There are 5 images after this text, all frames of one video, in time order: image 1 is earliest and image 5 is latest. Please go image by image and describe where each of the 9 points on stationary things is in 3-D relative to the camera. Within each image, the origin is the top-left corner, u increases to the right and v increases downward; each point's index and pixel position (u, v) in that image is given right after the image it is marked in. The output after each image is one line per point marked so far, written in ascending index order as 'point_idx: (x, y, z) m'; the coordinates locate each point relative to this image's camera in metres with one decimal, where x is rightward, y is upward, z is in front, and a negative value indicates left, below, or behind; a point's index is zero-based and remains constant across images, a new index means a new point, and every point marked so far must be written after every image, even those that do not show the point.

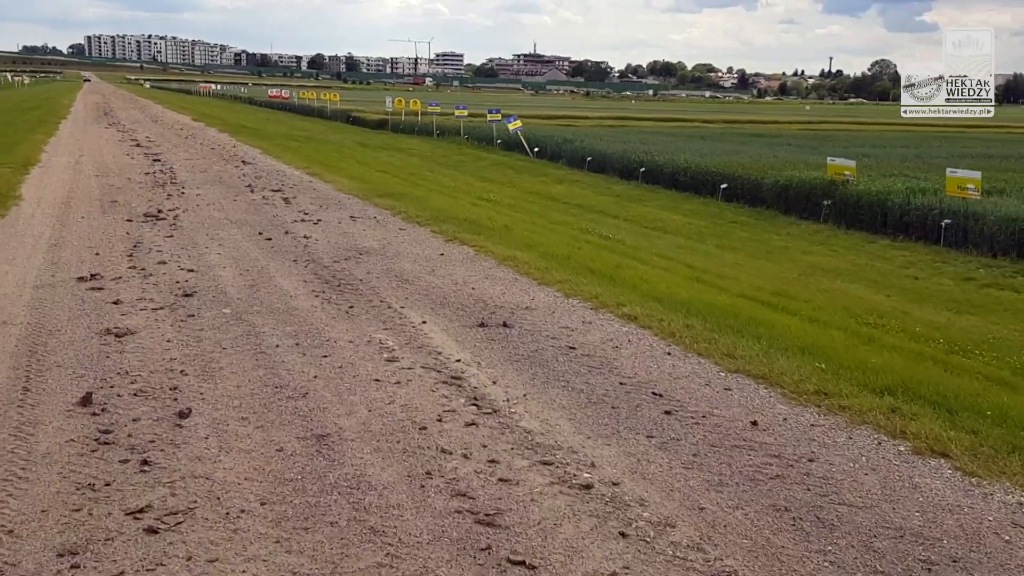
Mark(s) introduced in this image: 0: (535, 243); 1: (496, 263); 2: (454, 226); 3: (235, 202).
0: (+0.3, +0.7, +14.6) m
1: (-0.2, +0.3, +12.3) m
2: (-0.9, +1.0, +15.5) m
3: (-5.1, +1.6, +17.9) m
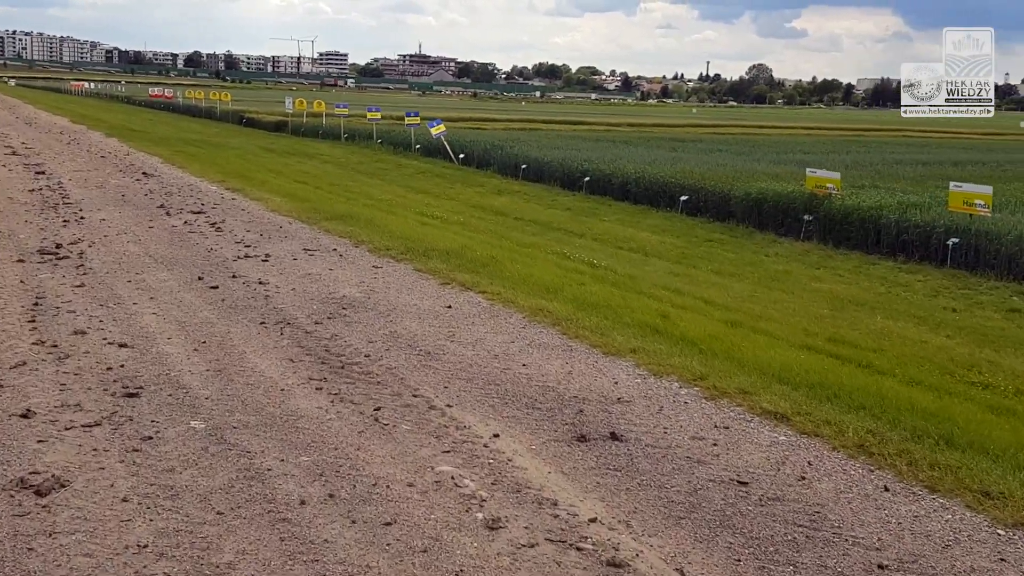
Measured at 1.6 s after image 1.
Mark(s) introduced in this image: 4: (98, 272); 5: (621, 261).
0: (+0.4, +0.1, +11.9) m
1: (+0.1, -0.3, +9.5) m
2: (-0.9, +0.4, +12.7) m
3: (-5.3, +0.9, +14.6) m
4: (-4.7, +0.2, +11.1) m
5: (+2.0, +0.5, +17.9) m
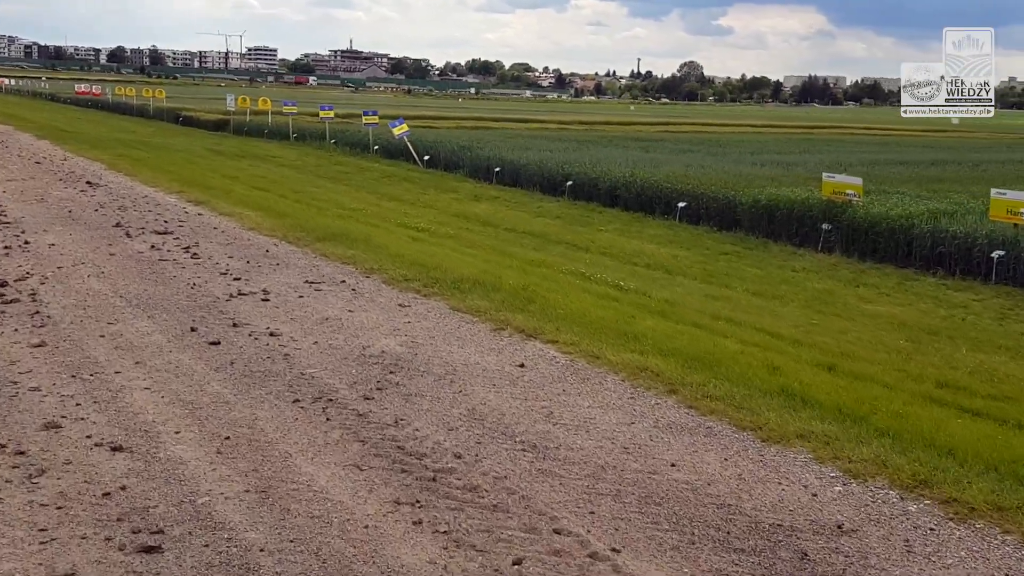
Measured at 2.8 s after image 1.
0: (+1.0, -0.4, +9.9) m
1: (+0.9, -0.7, +7.5) m
2: (-0.4, -0.1, +10.6) m
3: (-4.9, +0.4, +12.2) m
4: (-4.0, -0.3, +8.8) m
5: (+2.2, +0.1, +15.9) m
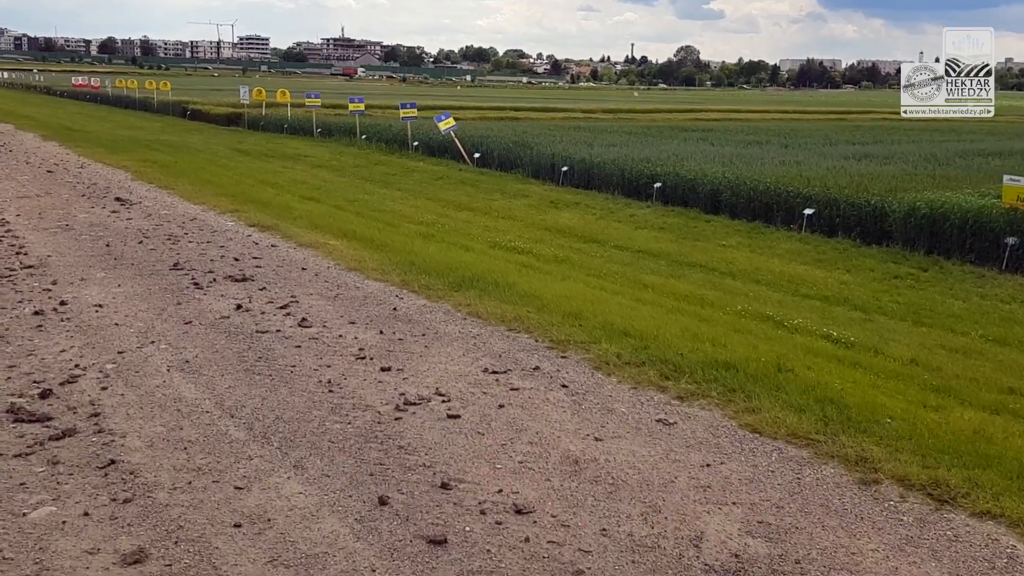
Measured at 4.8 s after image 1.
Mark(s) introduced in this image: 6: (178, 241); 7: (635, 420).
0: (+3.1, -1.1, +6.3) m
1: (+3.1, -1.4, +3.9) m
2: (+1.8, -0.8, +7.0) m
3: (-2.8, -0.4, +8.7) m
4: (-1.9, -1.1, +5.2) m
5: (+4.3, -0.5, +12.4) m
6: (-4.5, +0.6, +13.3) m
7: (+0.8, -0.9, +6.5) m
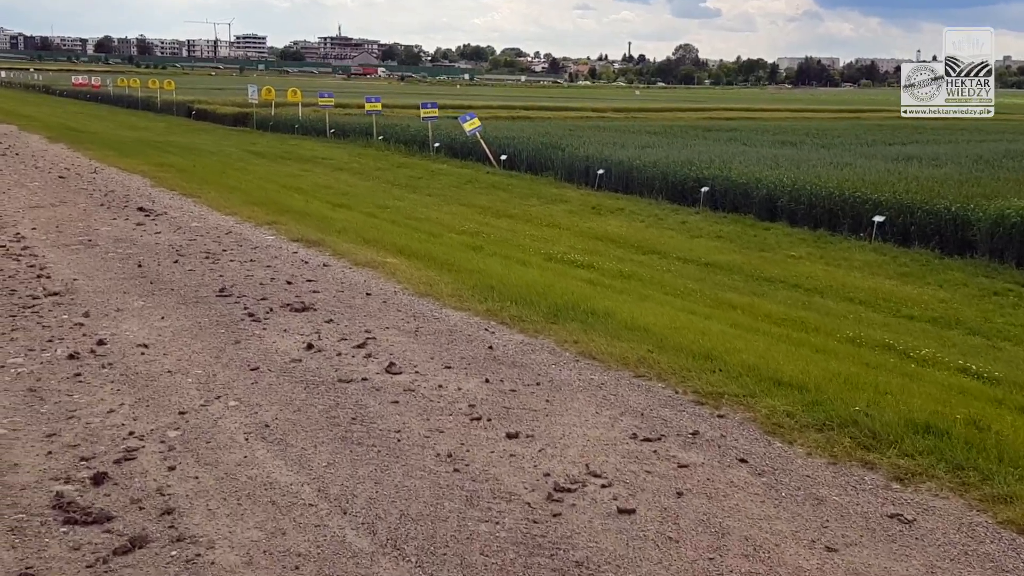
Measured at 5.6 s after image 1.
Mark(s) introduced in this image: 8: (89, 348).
0: (+4.1, -1.3, +4.9) m
1: (+4.0, -1.7, +2.5) m
2: (+2.8, -1.1, +5.6) m
3: (-1.8, -0.7, +7.2) m
4: (-0.9, -1.4, +3.8) m
5: (+5.3, -0.8, +11.0) m
6: (-3.5, +0.3, +11.8) m
7: (+1.8, -1.2, +5.1) m
8: (-3.4, -0.5, +7.9) m
